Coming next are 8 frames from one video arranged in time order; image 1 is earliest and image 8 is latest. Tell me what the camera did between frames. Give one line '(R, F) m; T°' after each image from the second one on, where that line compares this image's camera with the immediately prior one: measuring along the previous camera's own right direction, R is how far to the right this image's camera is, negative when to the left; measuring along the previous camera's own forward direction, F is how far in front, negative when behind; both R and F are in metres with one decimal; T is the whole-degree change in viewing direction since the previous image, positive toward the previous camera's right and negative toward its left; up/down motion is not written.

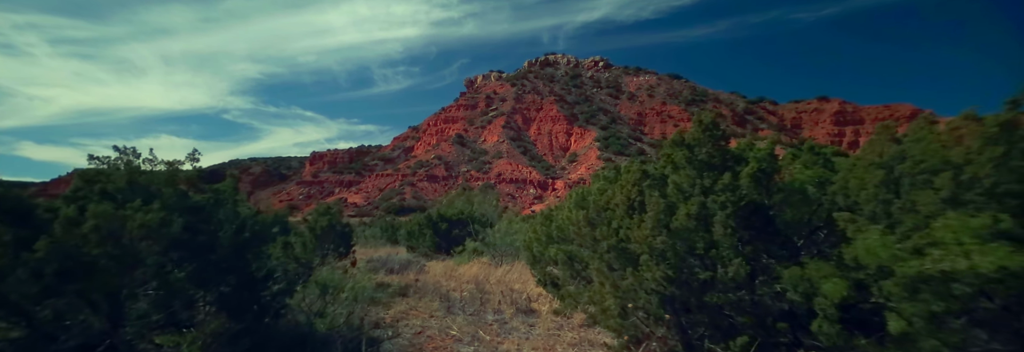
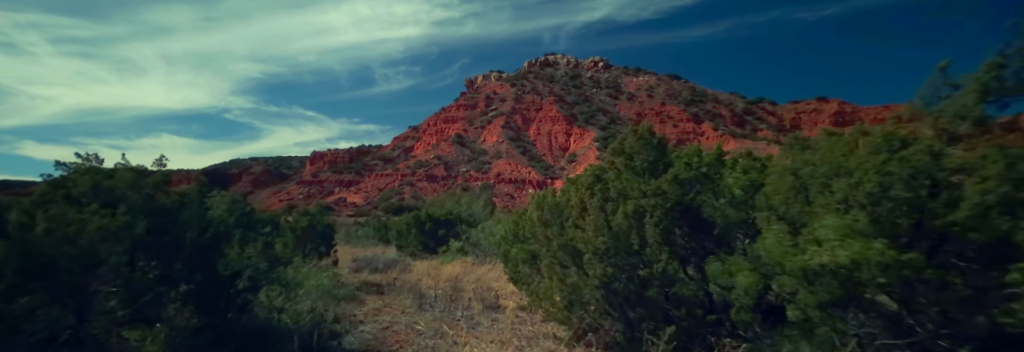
(+0.6, -0.3) m; 0°
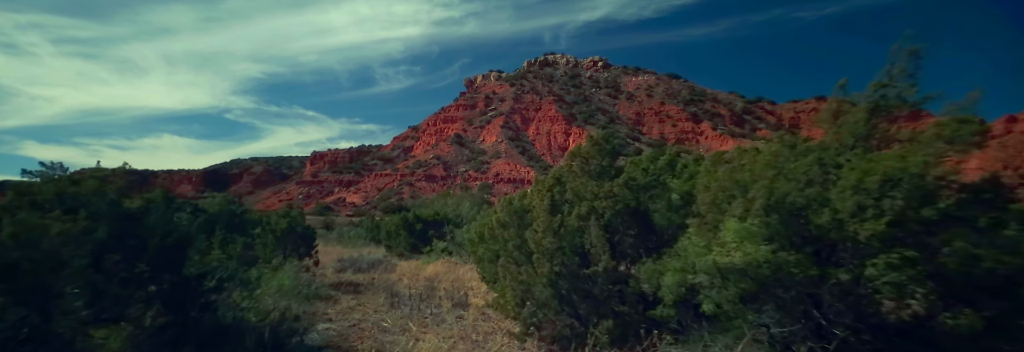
(+0.7, -0.3) m; 0°
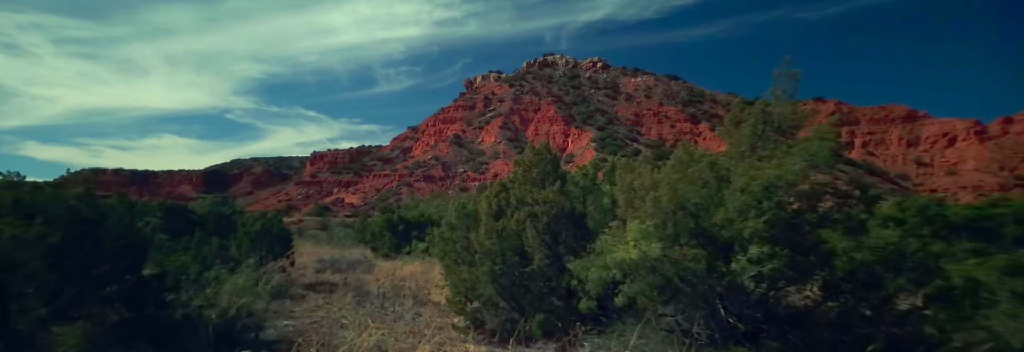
(+0.9, -0.4) m; 0°
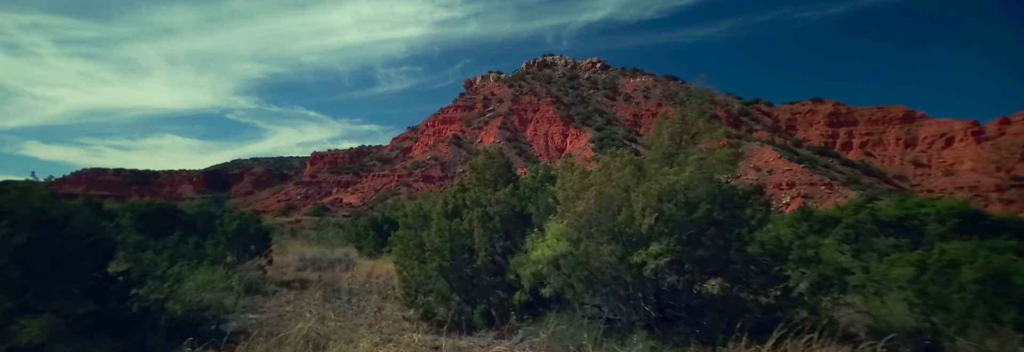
(+0.9, -0.4) m; 0°
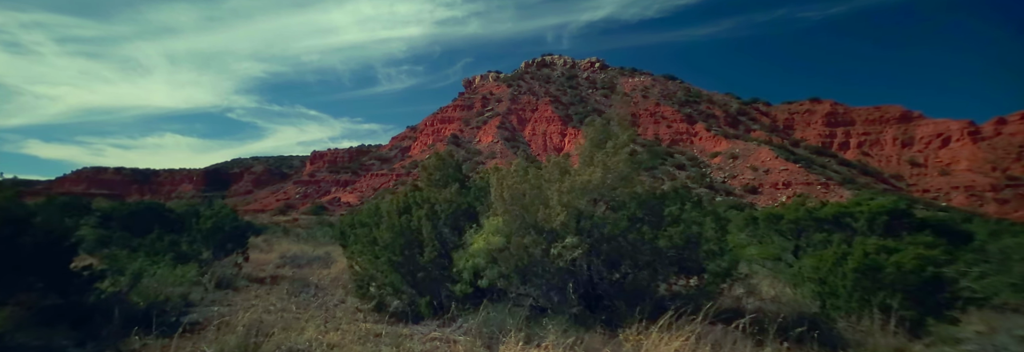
(+1.0, -0.5) m; 0°
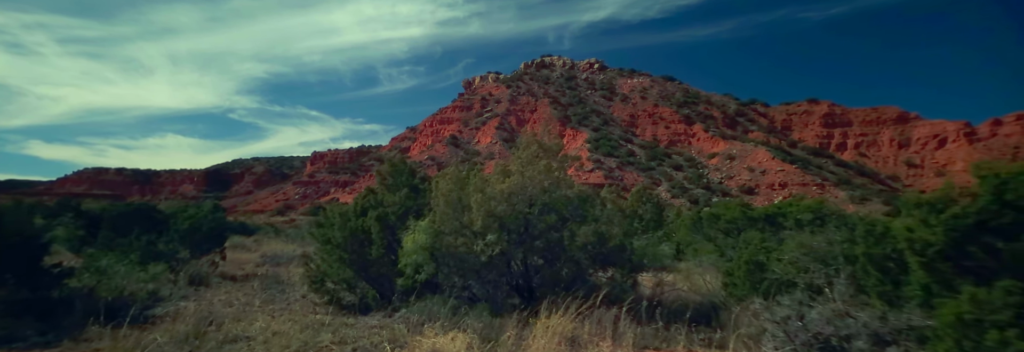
(+1.2, -0.6) m; 0°
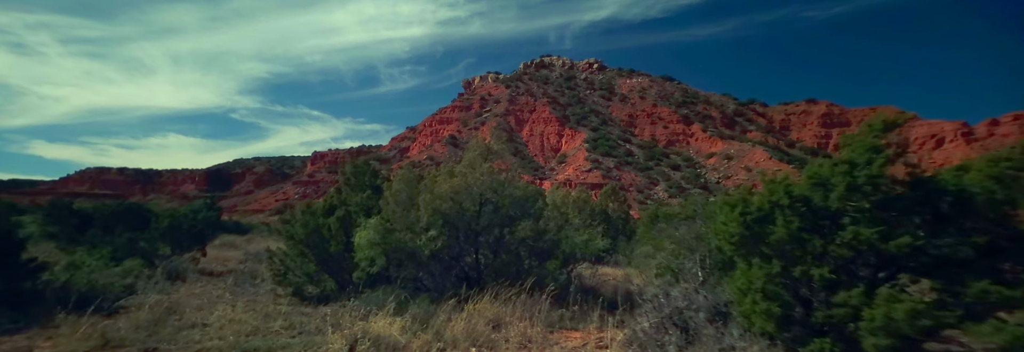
(+1.1, -0.6) m; 0°
